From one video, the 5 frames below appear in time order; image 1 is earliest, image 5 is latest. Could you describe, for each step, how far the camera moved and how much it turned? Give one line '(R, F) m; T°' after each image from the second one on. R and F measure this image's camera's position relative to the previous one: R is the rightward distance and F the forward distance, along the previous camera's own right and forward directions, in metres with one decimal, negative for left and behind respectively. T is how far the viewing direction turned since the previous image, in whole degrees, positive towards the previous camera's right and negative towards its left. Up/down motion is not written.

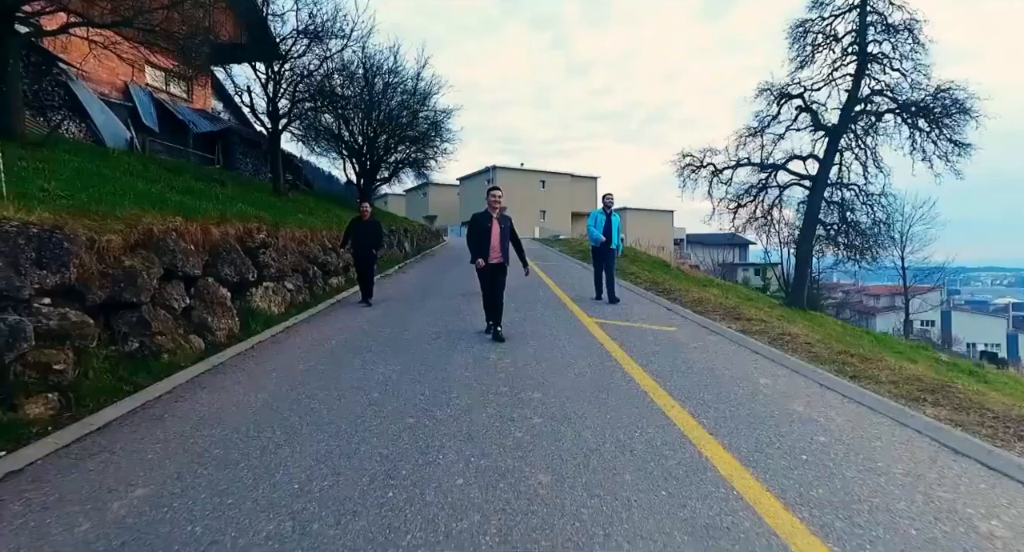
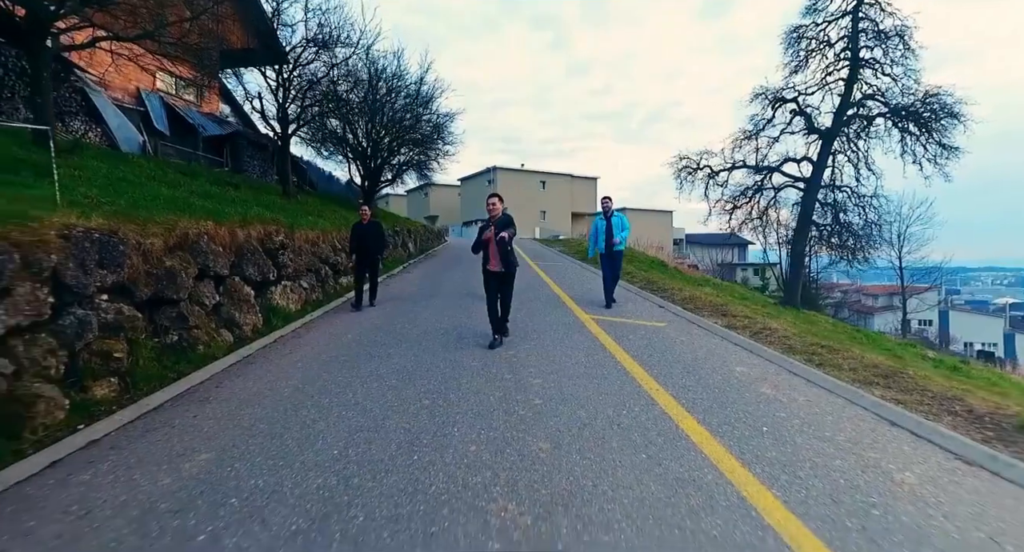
(0.0, -0.5) m; 0°
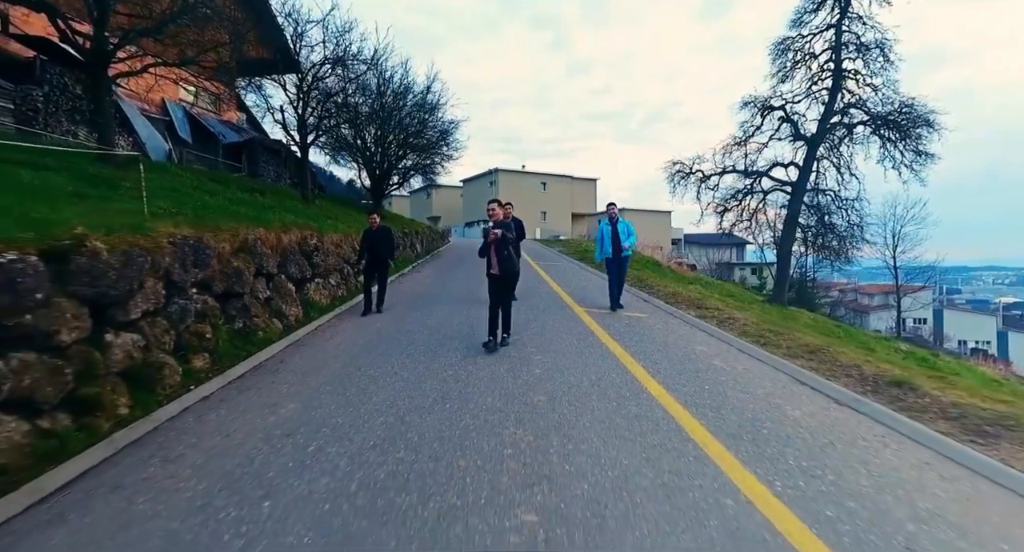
(-0.1, -1.2) m; 0°
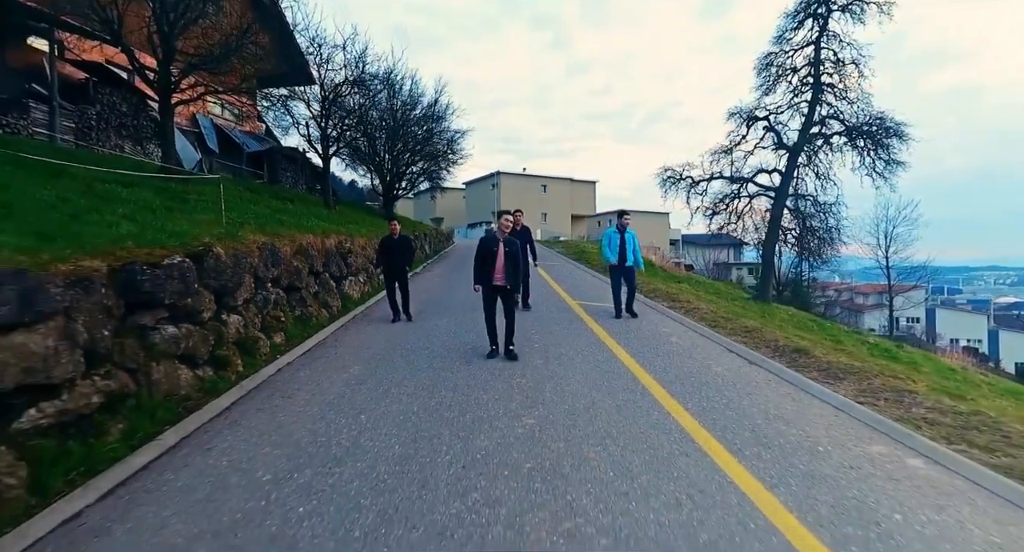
(-0.1, -1.7) m; 0°
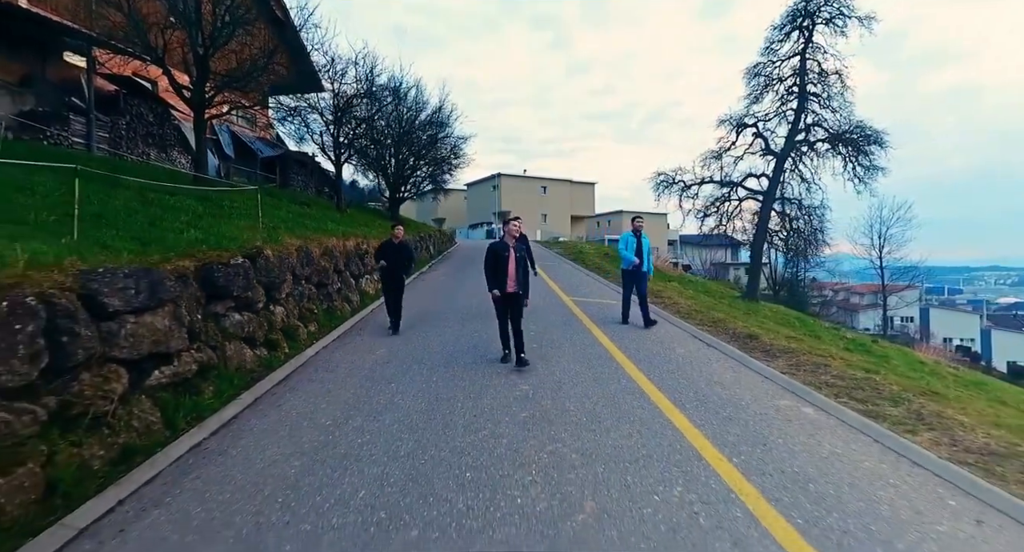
(0.0, -1.2) m; 0°
